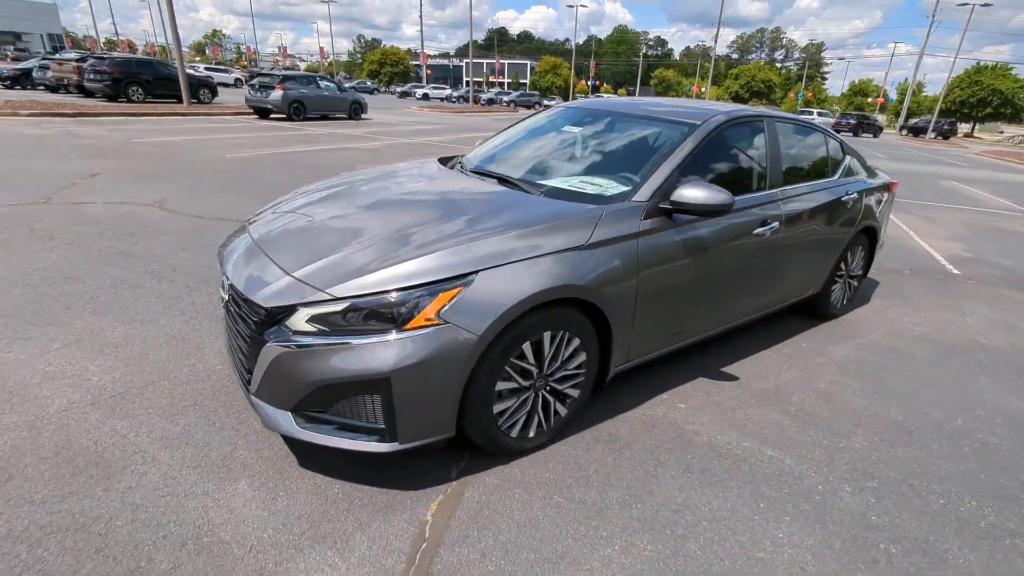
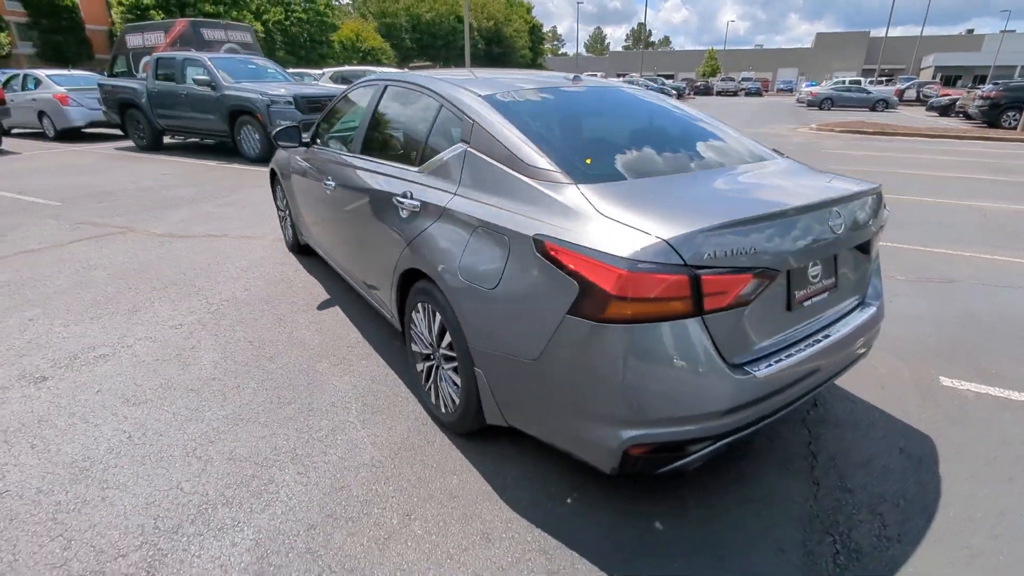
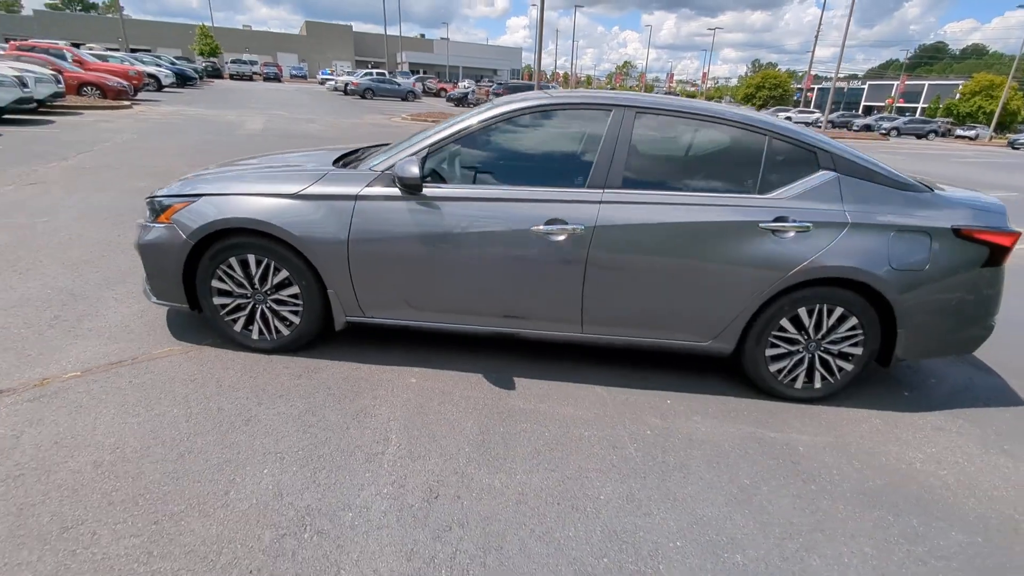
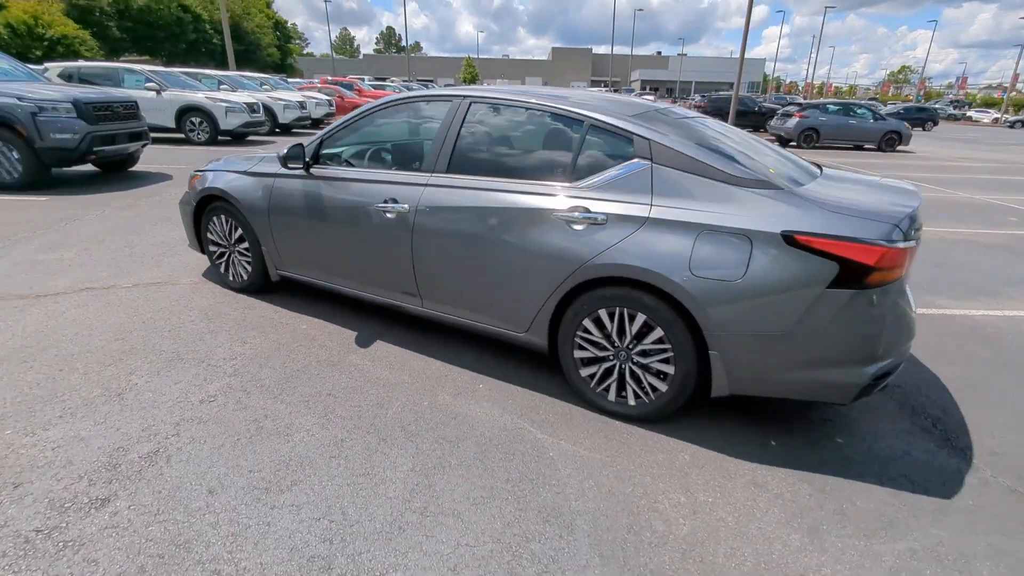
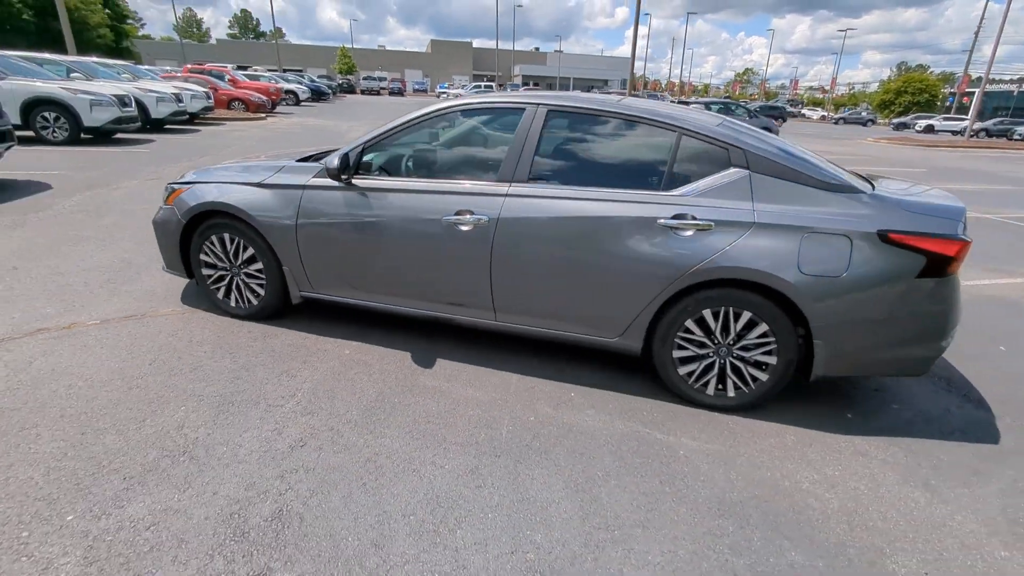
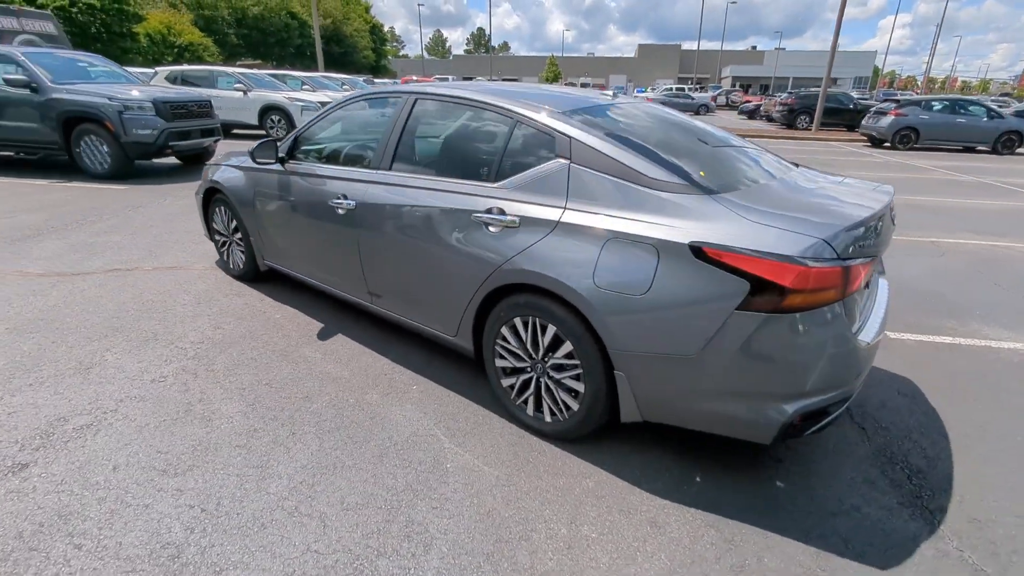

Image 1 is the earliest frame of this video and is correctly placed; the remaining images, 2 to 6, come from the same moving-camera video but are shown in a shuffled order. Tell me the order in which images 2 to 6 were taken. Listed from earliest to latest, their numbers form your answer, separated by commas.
3, 5, 4, 6, 2
